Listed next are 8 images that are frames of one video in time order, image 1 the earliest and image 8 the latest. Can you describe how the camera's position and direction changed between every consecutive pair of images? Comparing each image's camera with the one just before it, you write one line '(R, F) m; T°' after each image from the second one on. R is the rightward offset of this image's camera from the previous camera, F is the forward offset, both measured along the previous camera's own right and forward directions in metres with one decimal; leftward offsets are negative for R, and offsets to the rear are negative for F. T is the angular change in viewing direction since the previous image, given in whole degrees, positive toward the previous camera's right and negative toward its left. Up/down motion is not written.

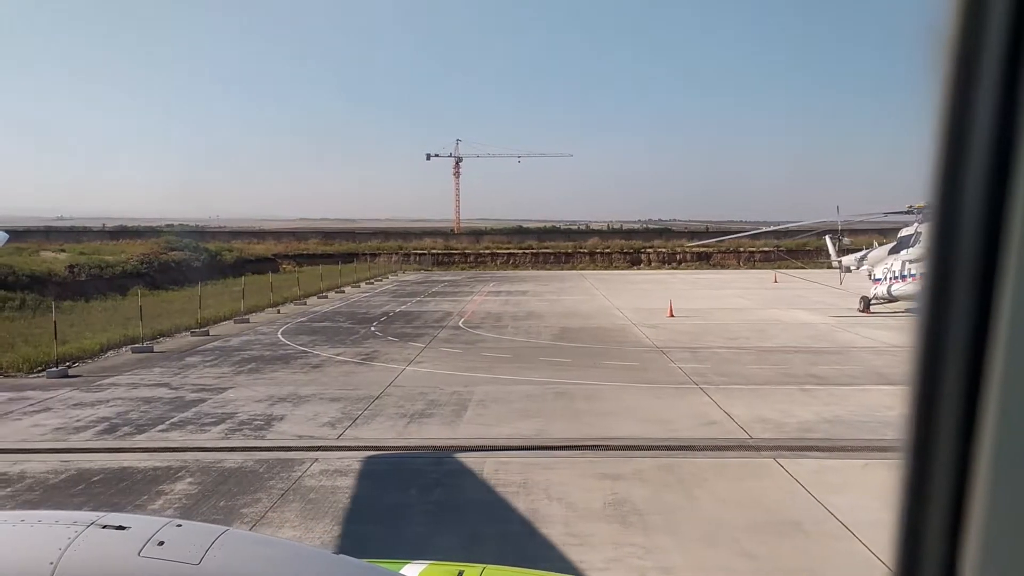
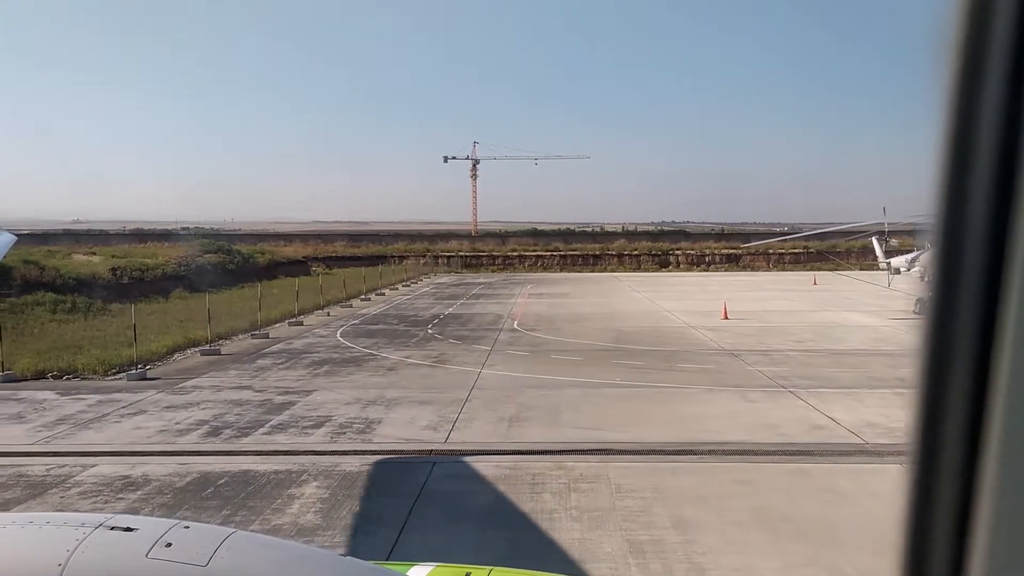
(-1.0, +0.1) m; -1°
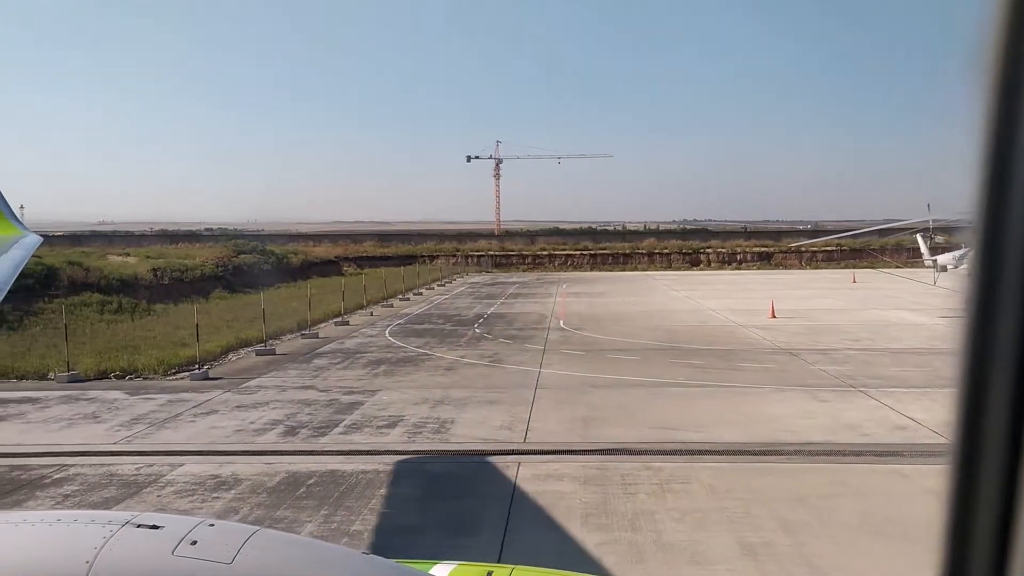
(-0.6, 0.0) m; -2°
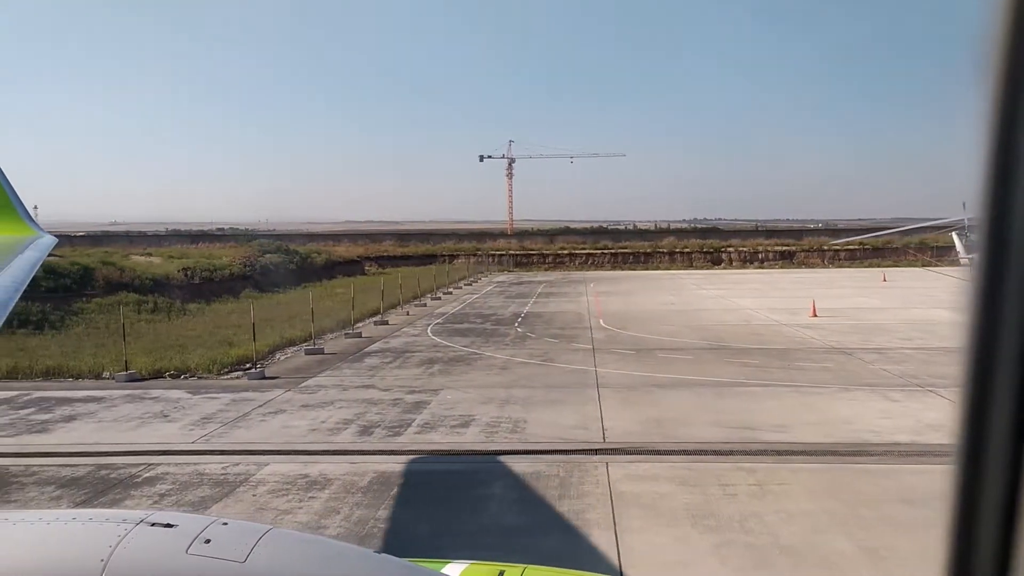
(-0.7, +0.1) m; -1°
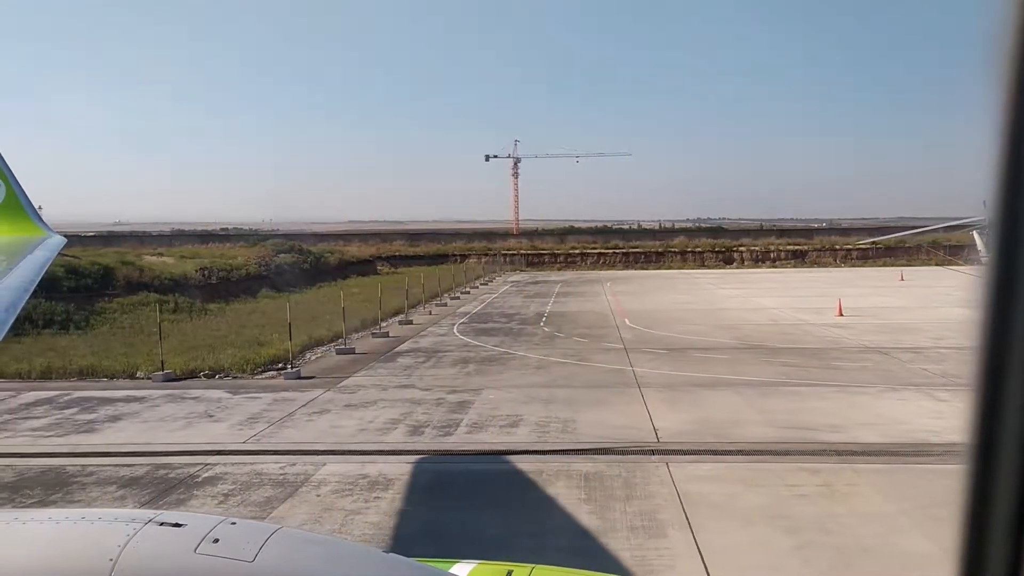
(-0.5, +0.1) m; 0°
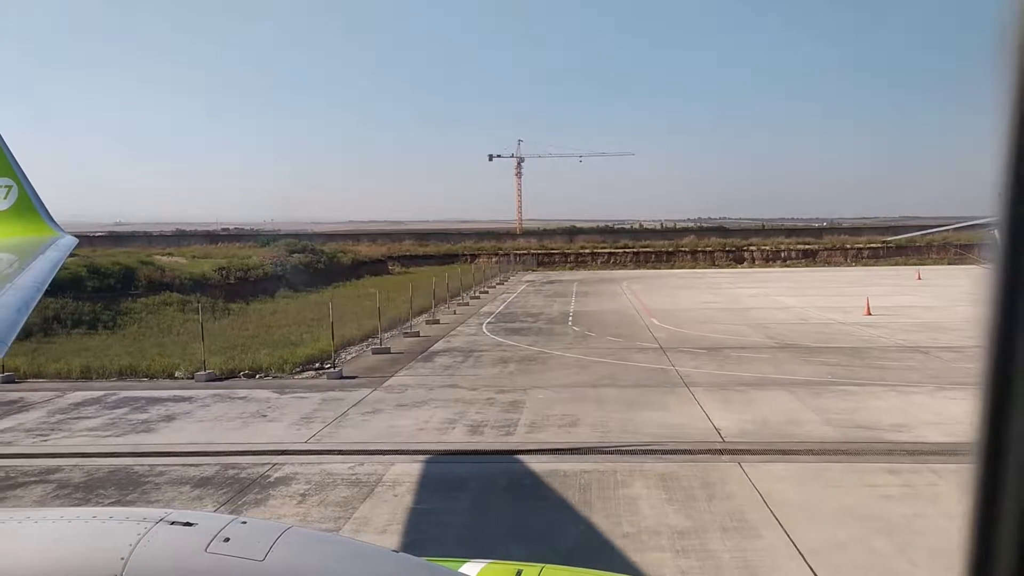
(-0.7, 0.0) m; 0°
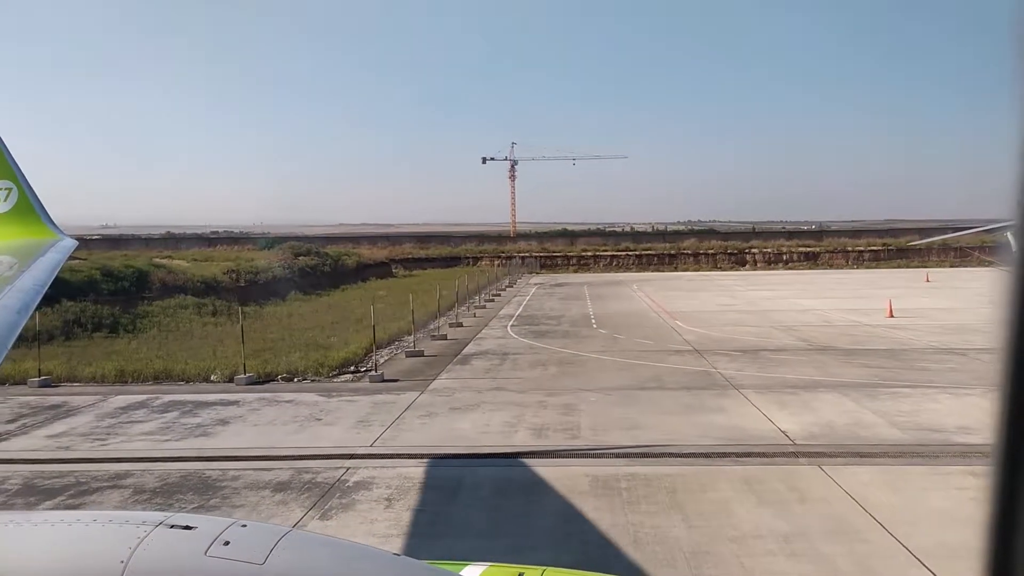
(-0.8, +0.1) m; 0°
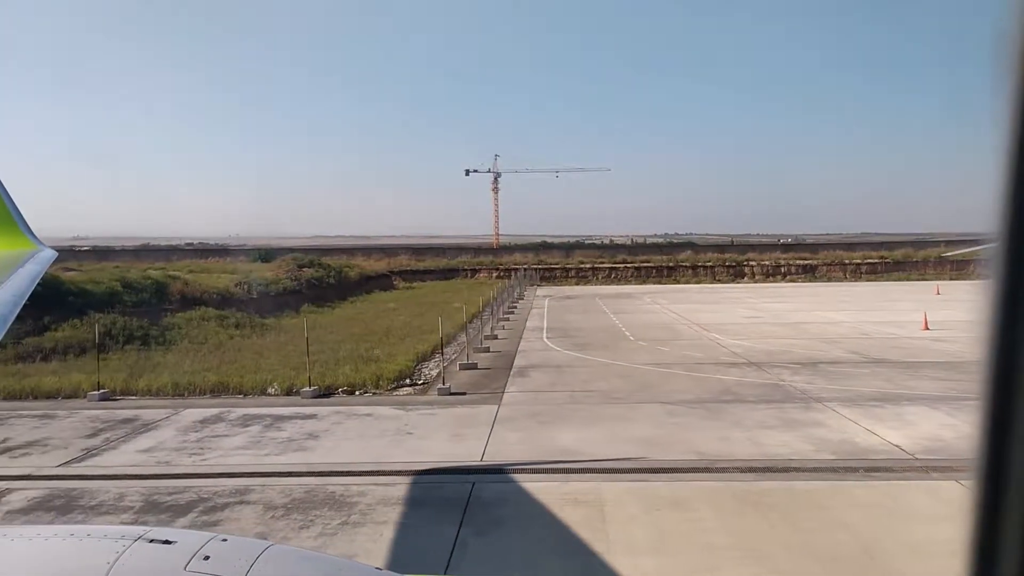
(-1.4, +0.1) m; +1°
